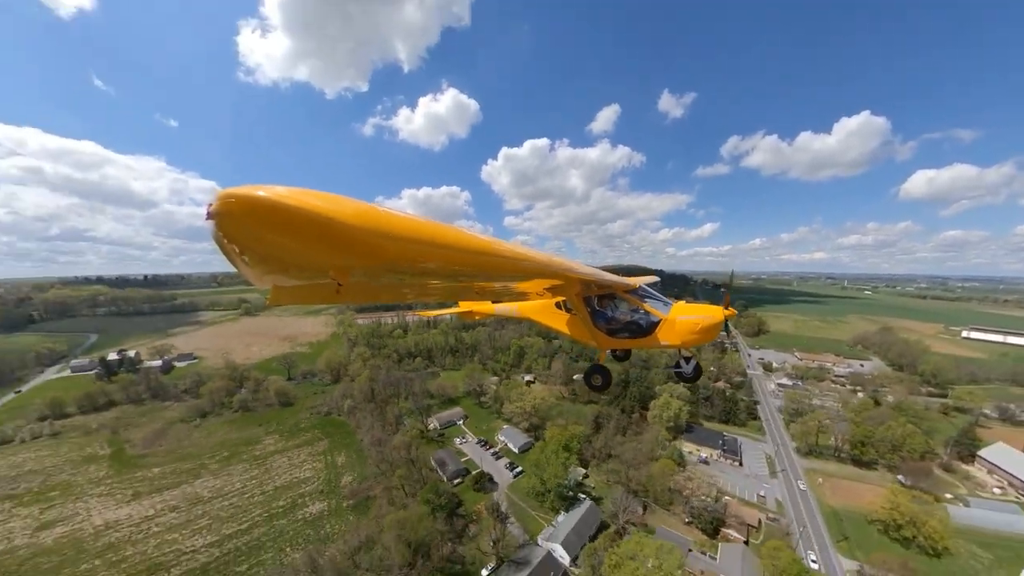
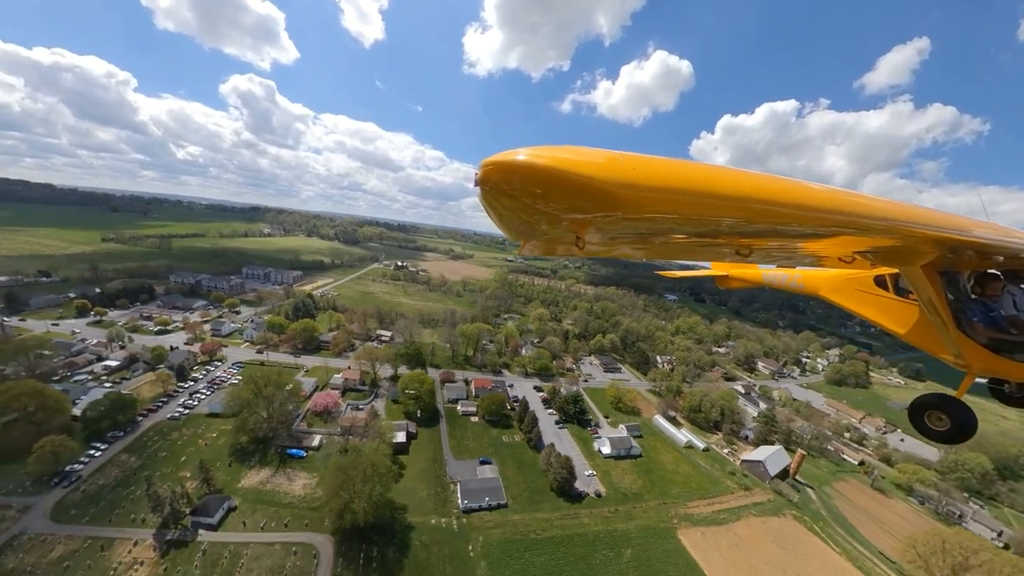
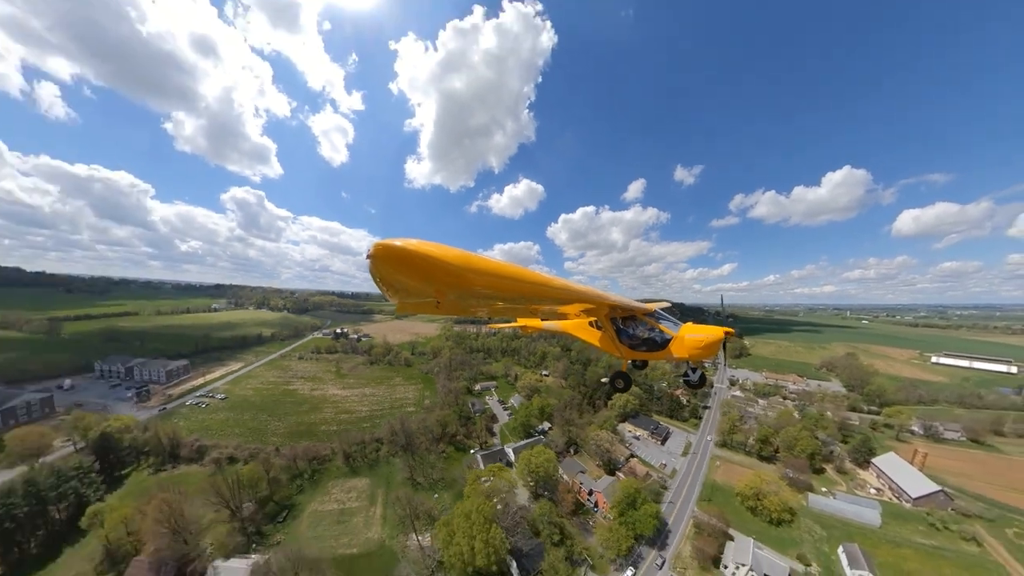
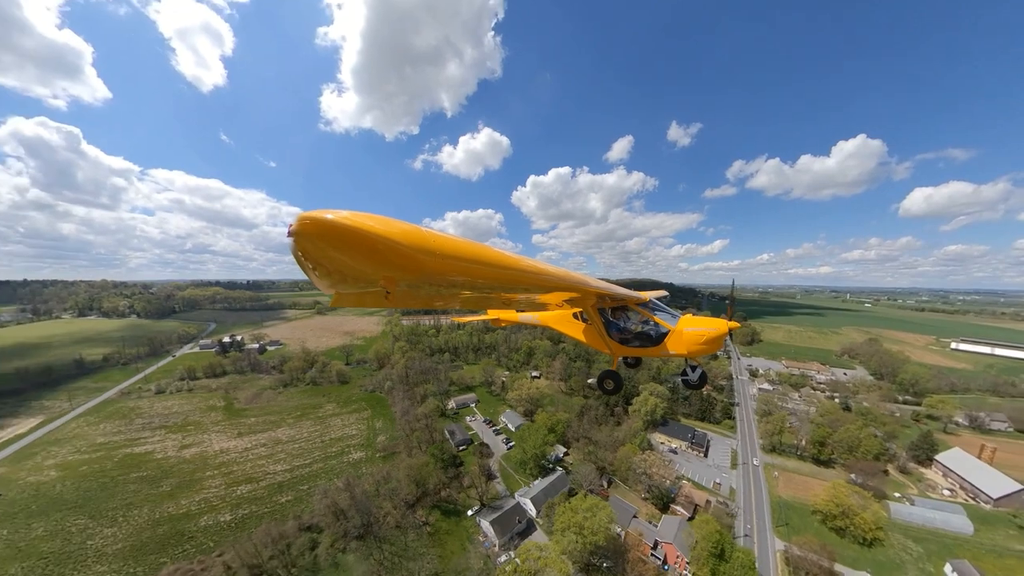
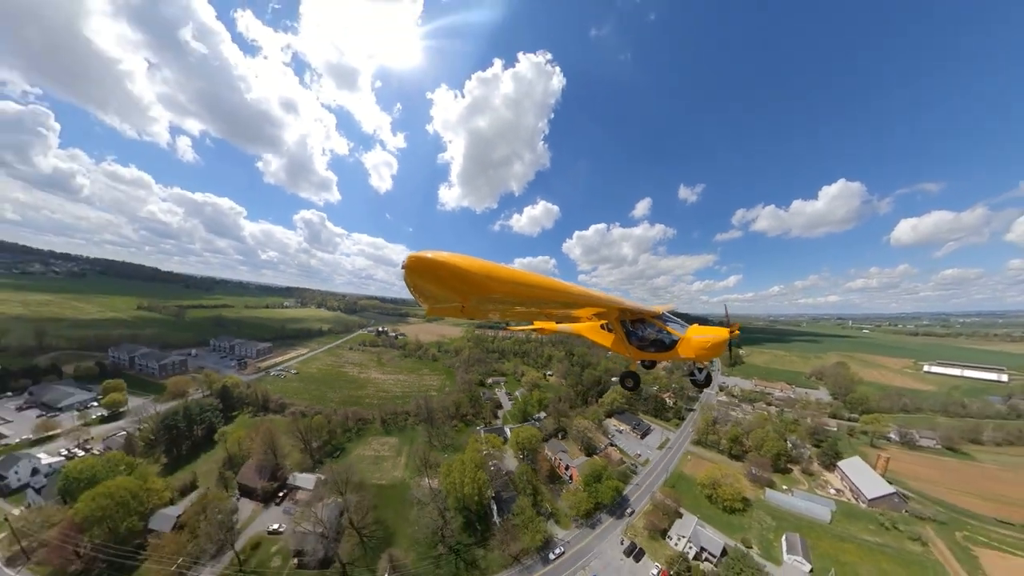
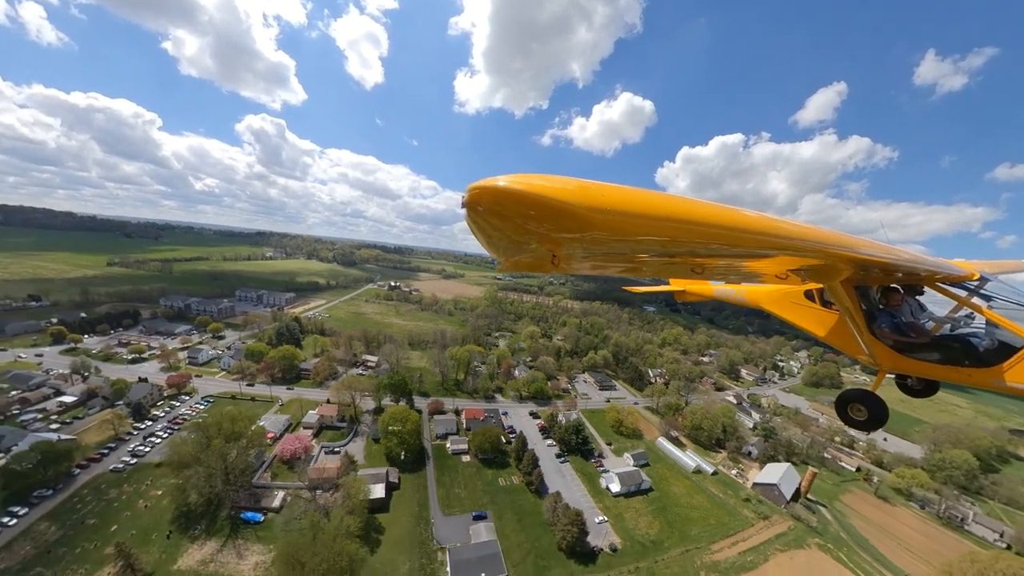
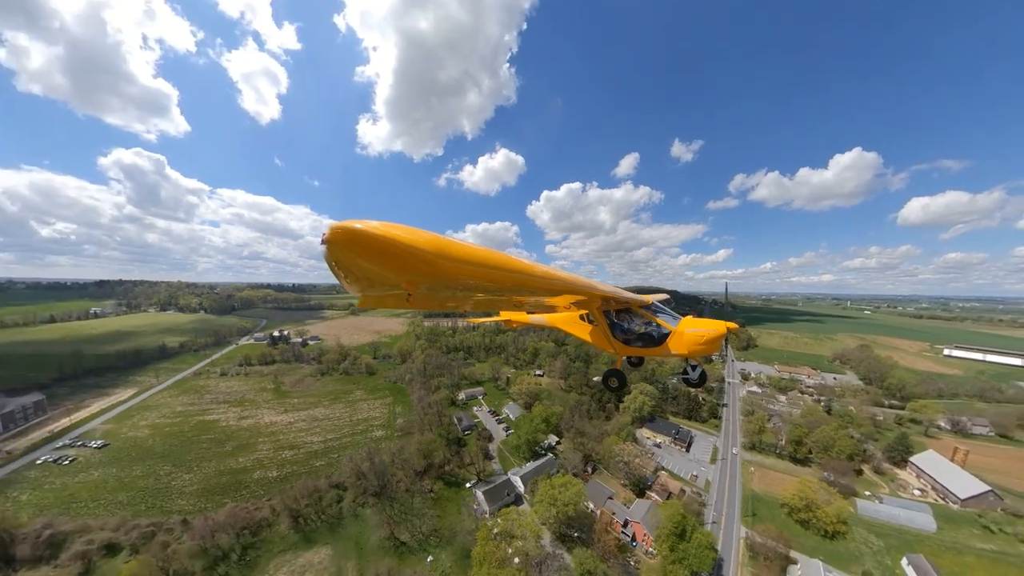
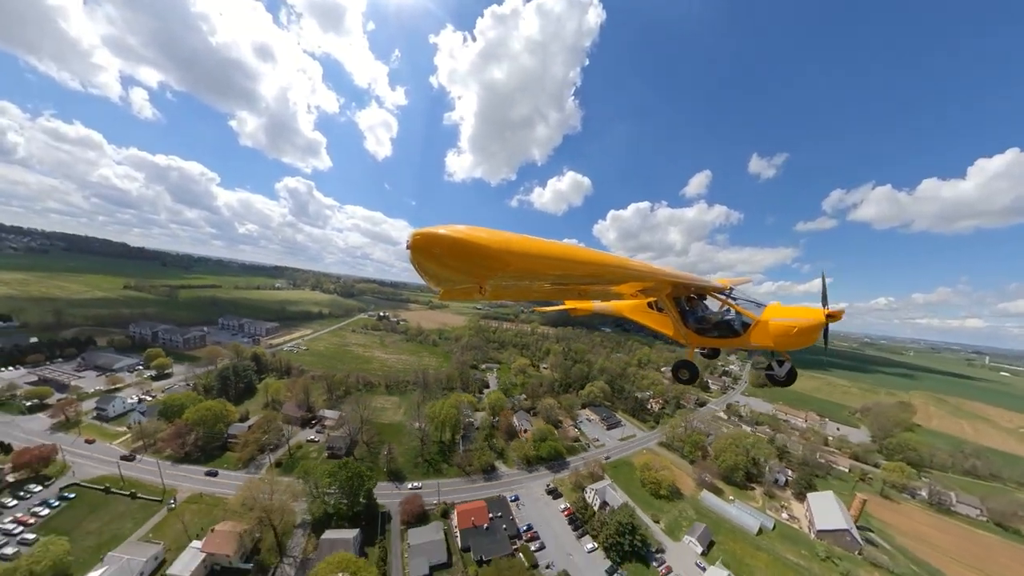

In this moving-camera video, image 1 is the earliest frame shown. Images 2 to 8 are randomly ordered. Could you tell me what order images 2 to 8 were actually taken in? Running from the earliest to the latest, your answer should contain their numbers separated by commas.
4, 7, 3, 5, 8, 6, 2
